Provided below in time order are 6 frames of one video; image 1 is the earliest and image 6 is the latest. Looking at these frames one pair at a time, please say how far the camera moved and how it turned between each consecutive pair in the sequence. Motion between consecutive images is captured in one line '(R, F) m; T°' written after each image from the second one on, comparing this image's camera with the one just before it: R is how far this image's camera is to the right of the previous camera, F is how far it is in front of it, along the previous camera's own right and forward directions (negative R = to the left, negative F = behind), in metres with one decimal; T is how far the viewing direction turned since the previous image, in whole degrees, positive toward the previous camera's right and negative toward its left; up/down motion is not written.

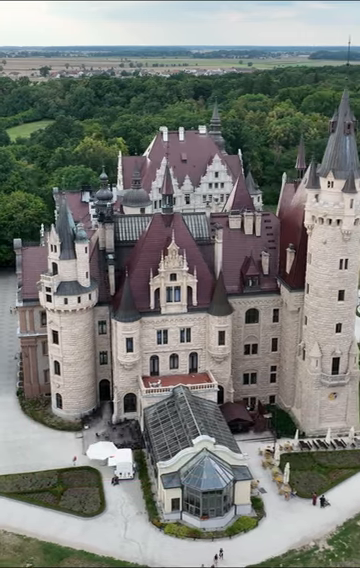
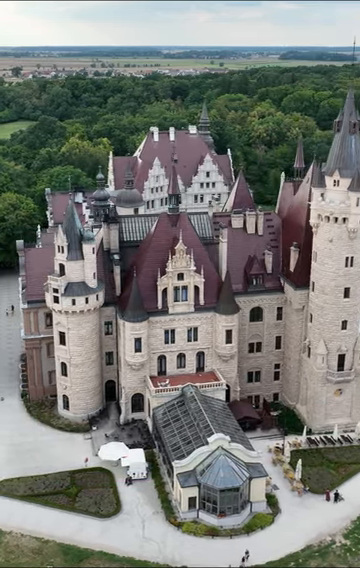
(-2.8, -0.1) m; +2°
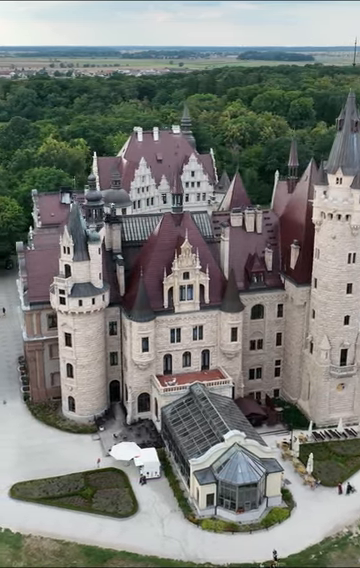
(-3.7, -0.1) m; +3°
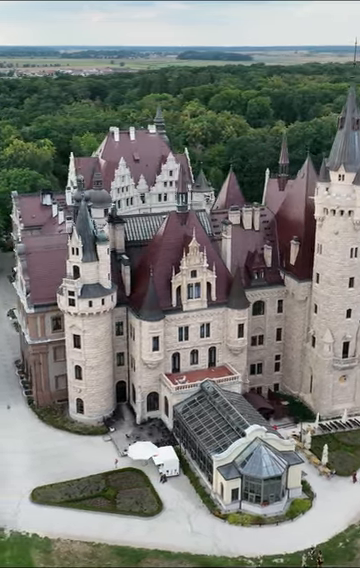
(-5.3, -0.1) m; +5°
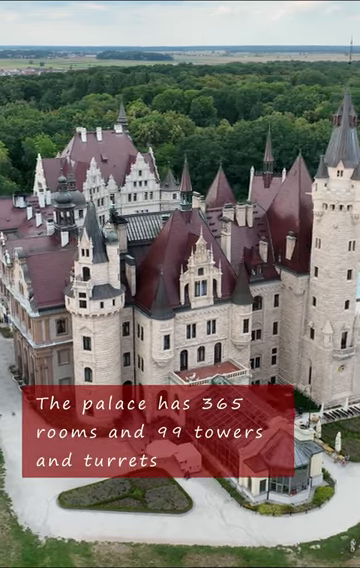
(-6.9, 0.0) m; +6°
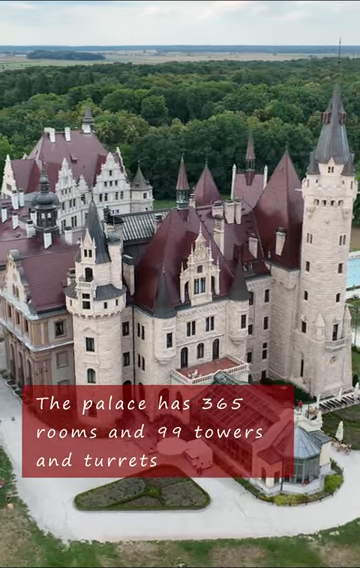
(-5.3, -0.1) m; +5°
